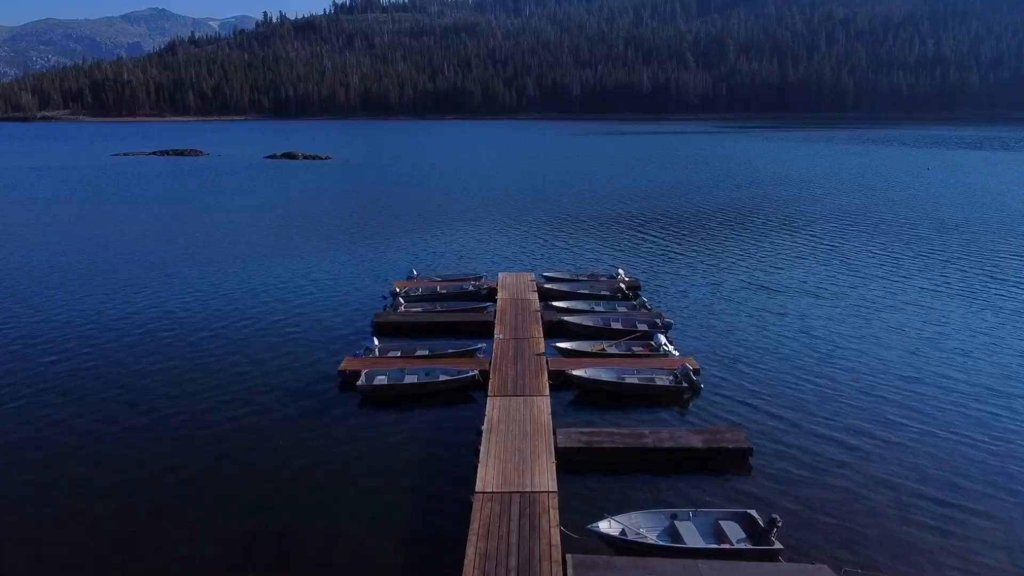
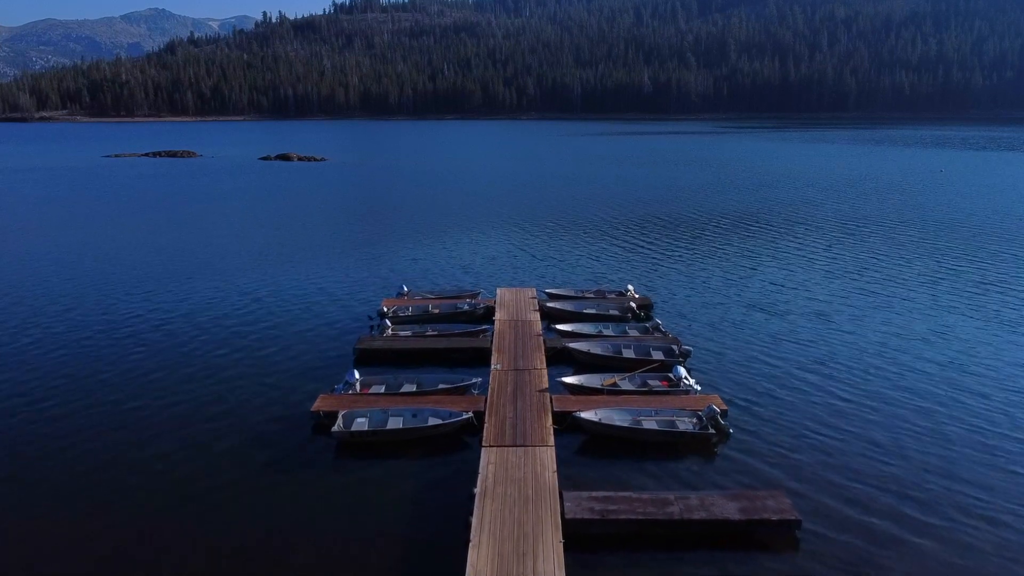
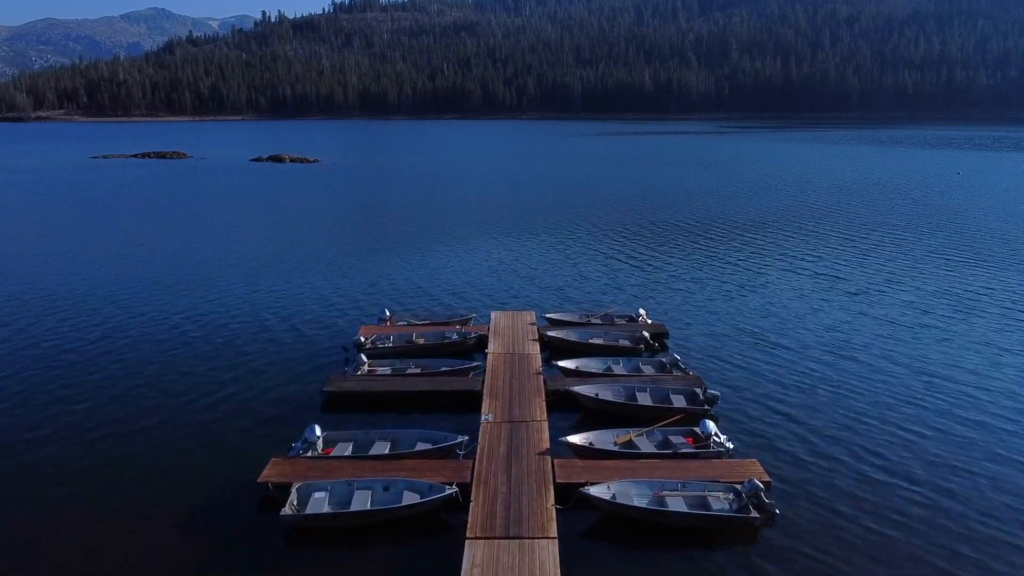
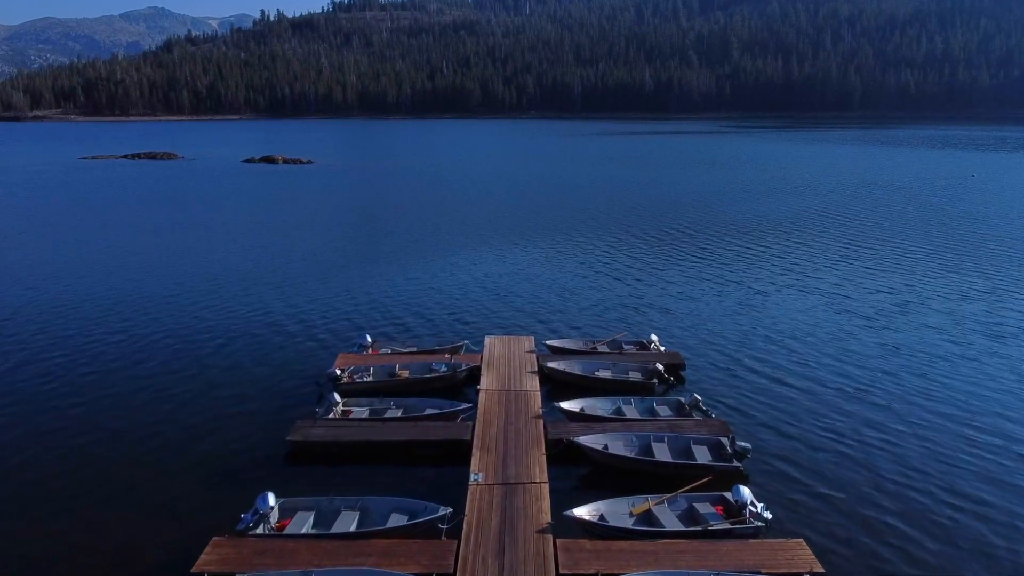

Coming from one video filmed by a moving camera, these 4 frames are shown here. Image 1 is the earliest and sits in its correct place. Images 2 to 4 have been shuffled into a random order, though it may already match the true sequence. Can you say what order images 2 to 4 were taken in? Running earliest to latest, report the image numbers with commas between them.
2, 3, 4
